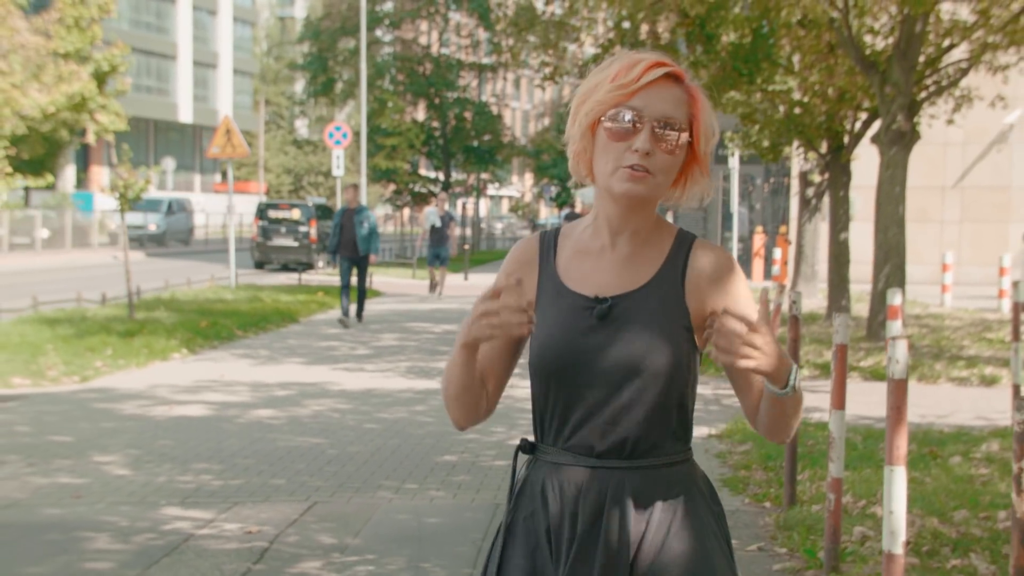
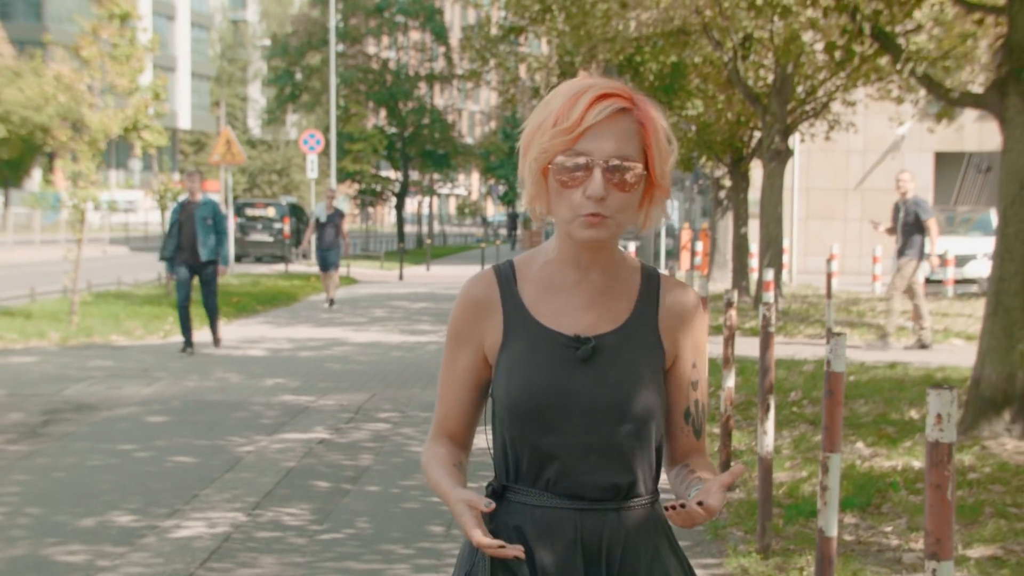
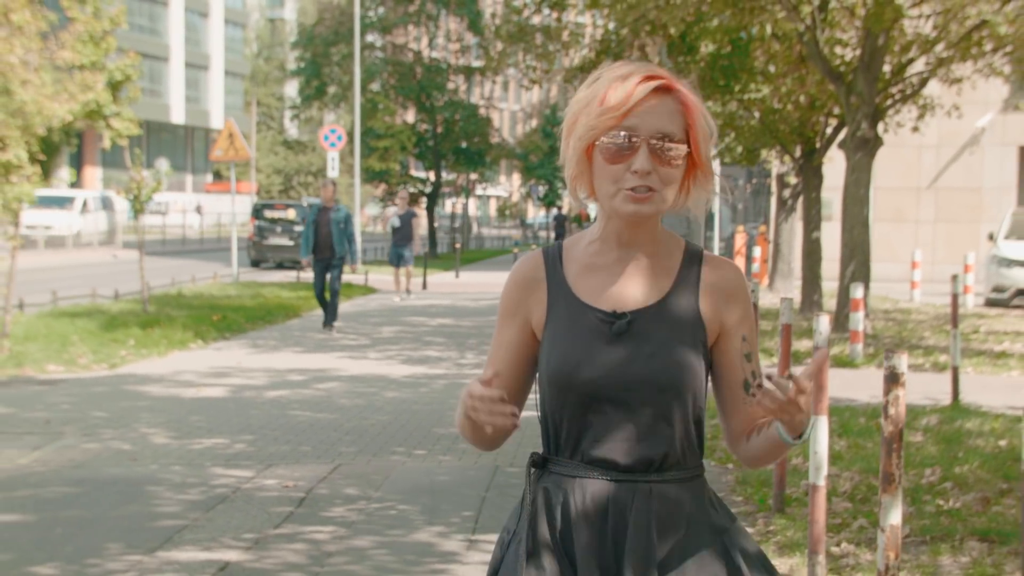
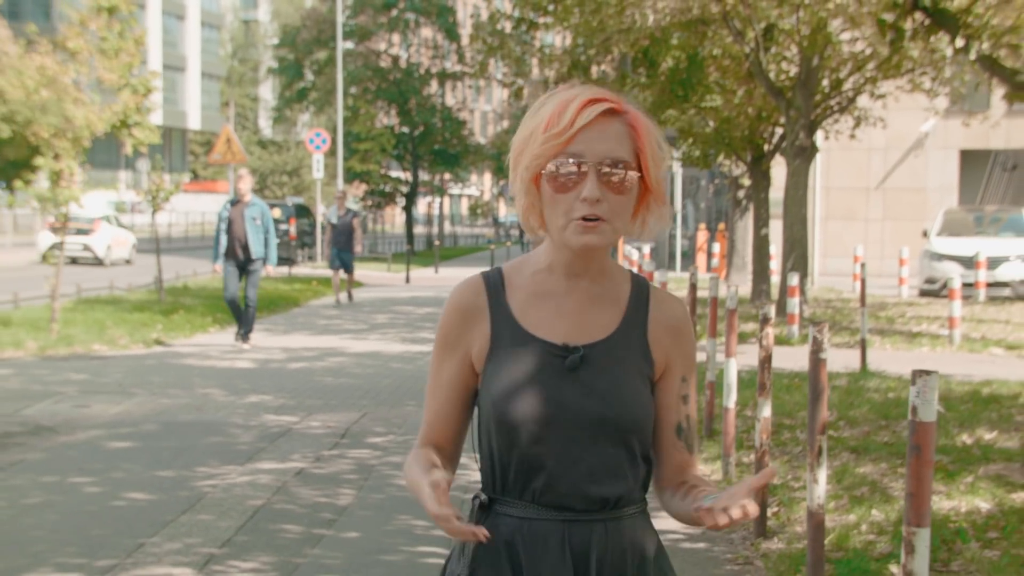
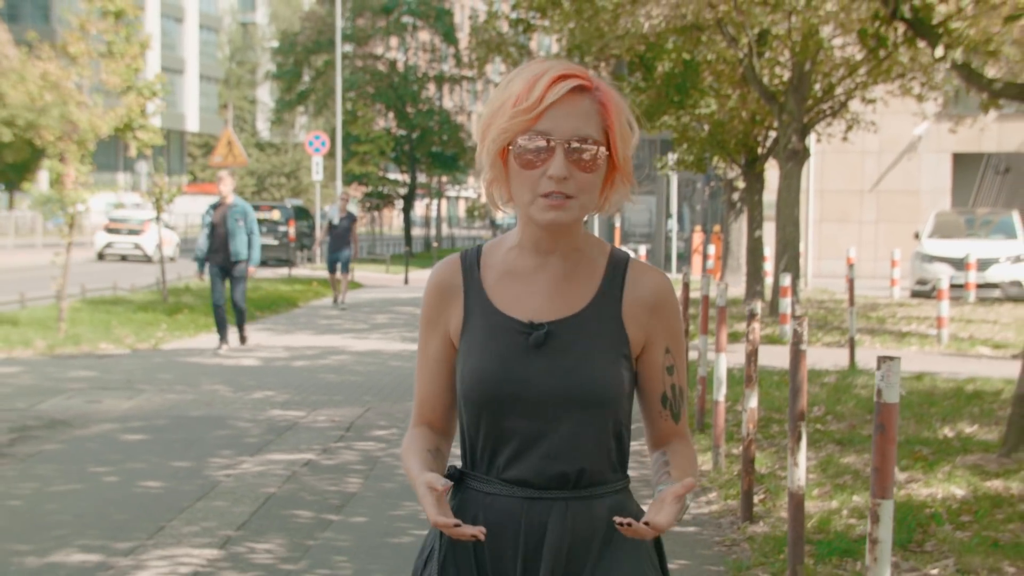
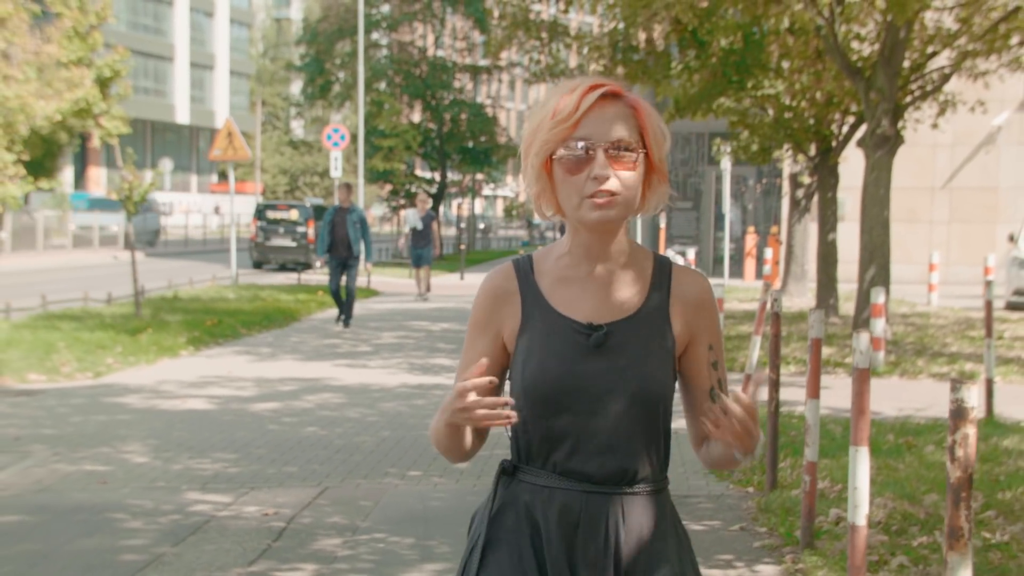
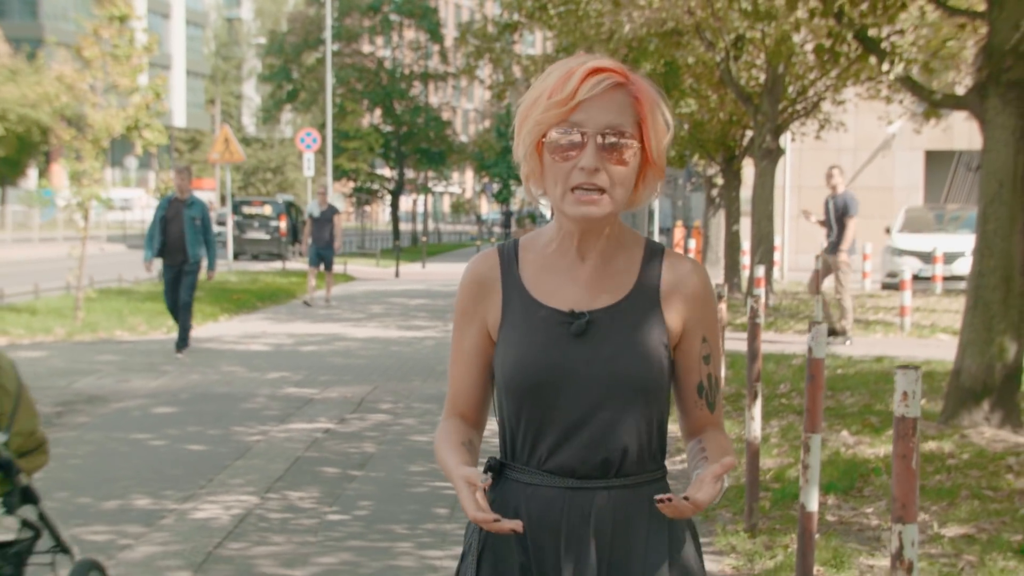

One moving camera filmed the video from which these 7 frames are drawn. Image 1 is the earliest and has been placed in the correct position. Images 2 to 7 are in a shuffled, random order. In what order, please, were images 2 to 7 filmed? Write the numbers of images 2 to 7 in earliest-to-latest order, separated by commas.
6, 3, 4, 5, 2, 7
